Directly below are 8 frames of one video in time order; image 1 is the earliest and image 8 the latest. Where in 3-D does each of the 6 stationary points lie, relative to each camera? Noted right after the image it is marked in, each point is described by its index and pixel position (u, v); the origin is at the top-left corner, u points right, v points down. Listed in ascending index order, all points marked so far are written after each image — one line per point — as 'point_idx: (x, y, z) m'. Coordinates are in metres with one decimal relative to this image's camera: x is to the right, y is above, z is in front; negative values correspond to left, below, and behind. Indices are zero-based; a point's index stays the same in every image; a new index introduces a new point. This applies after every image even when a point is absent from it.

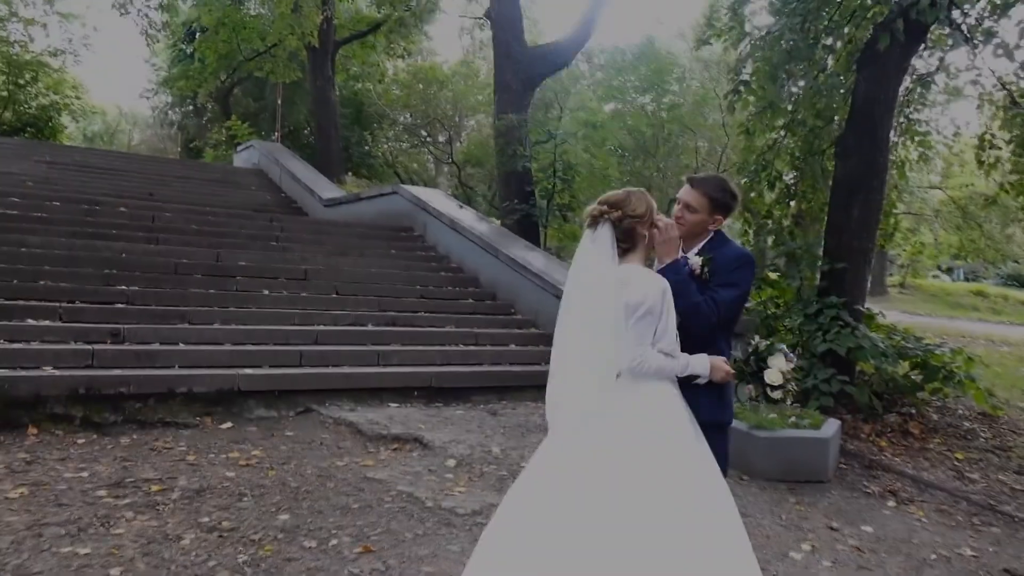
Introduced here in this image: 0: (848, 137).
0: (+3.2, +1.4, +7.6) m
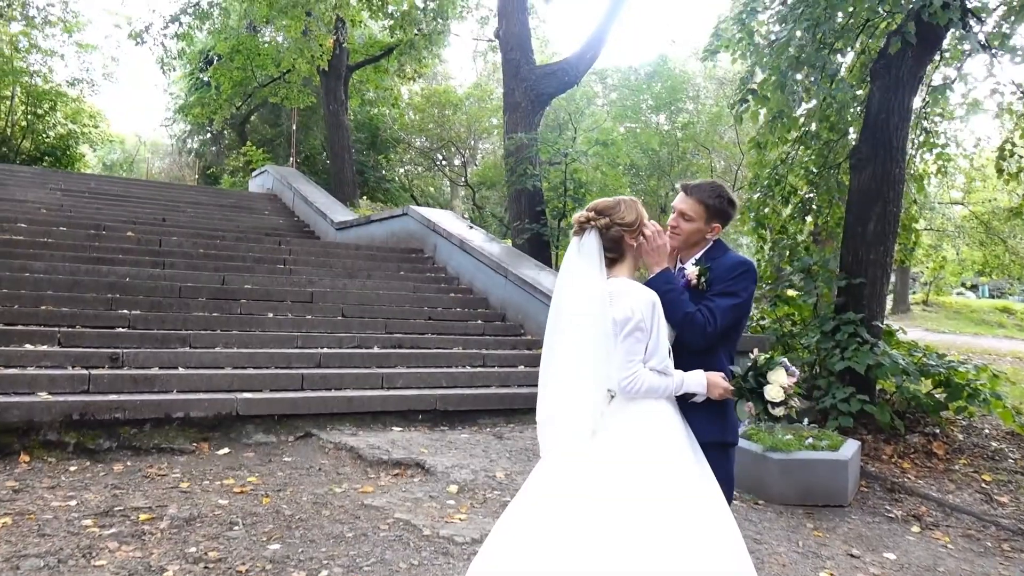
0: (+3.2, +1.3, +7.4) m
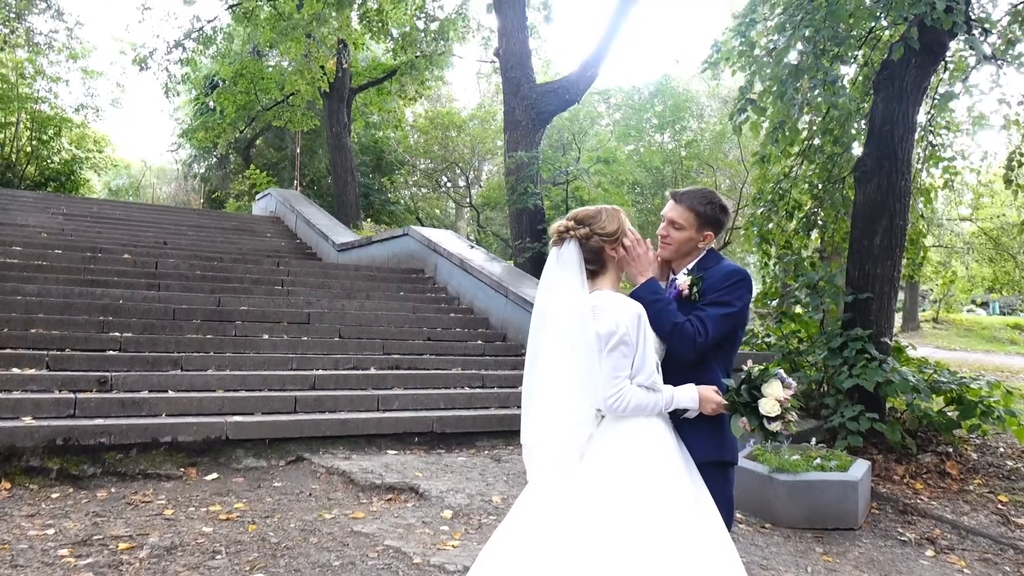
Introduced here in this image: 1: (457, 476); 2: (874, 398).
0: (+3.2, +1.2, +7.2) m
1: (-0.4, -1.3, +5.7) m
2: (+3.1, -1.0, +6.9) m
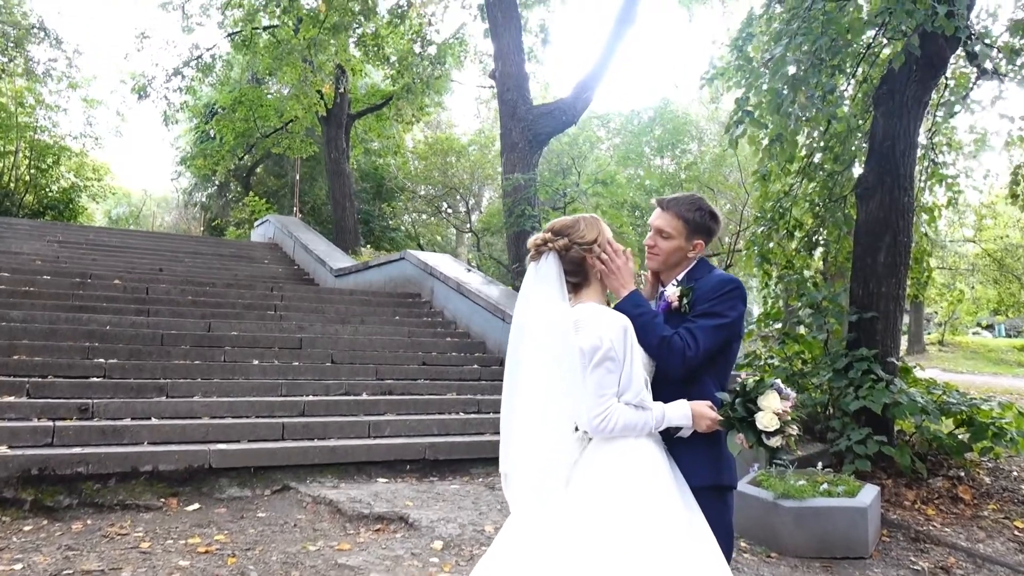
0: (+3.2, +1.0, +7.1) m
1: (-0.4, -1.5, +5.5) m
2: (+3.1, -1.1, +6.7) m
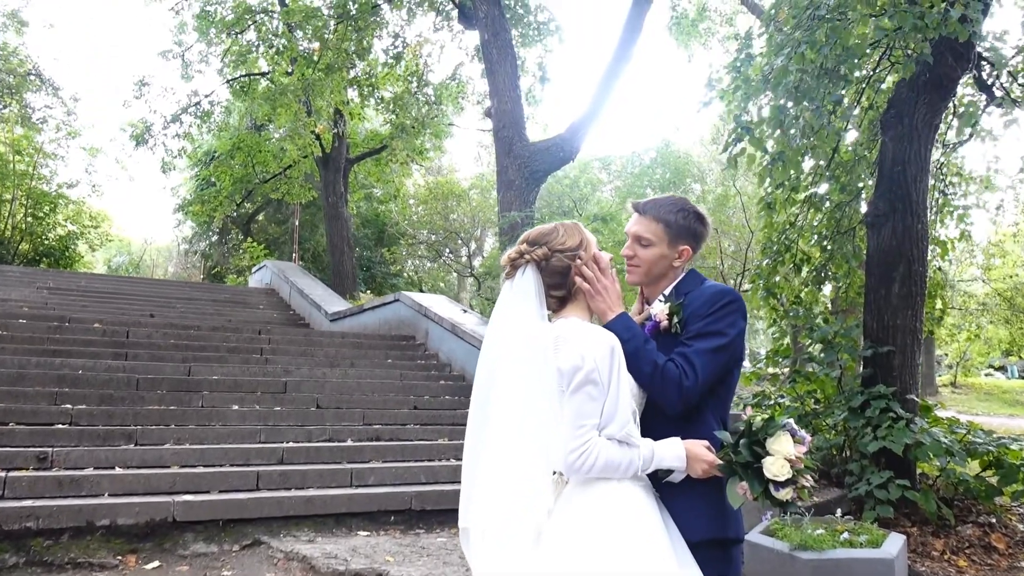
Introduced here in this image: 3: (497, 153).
0: (+3.1, +0.7, +6.7) m
1: (-0.5, -1.7, +5.0) m
2: (+3.1, -1.4, +6.3) m
3: (-0.2, +1.9, +11.4) m
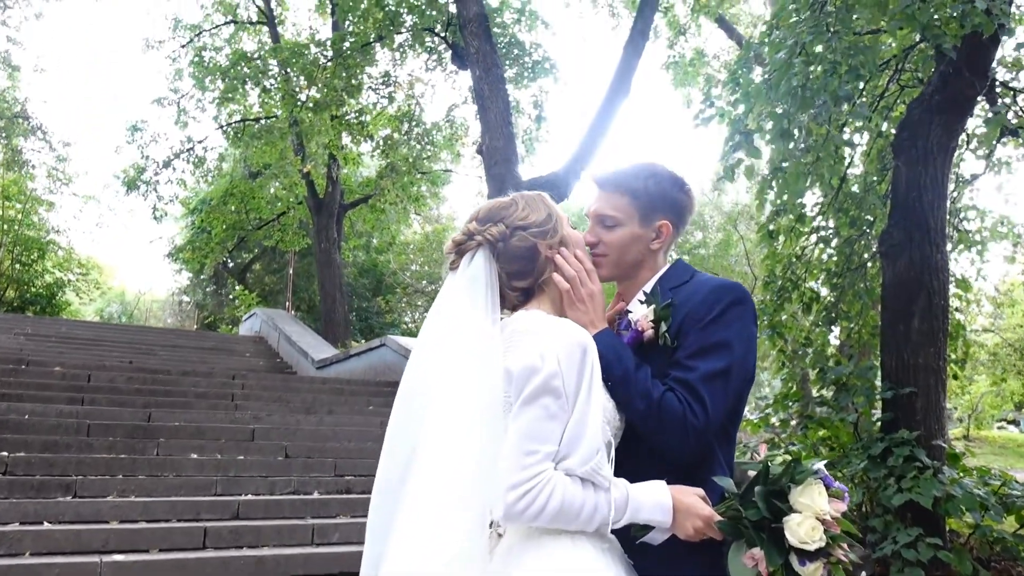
0: (+3.0, +0.4, +6.2) m
1: (-0.6, -1.9, +4.4) m
2: (+2.9, -1.6, +5.6) m
3: (-0.3, +1.3, +11.0) m
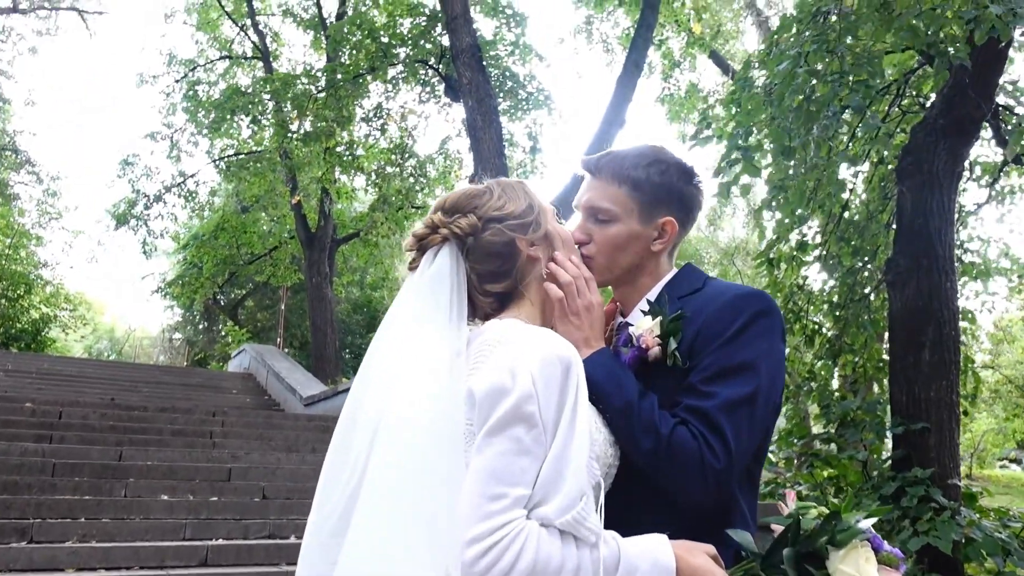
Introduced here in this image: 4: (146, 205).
0: (+2.9, +0.2, +5.9) m
1: (-0.7, -2.0, +4.0) m
2: (+2.9, -1.8, +5.2) m
3: (-0.4, +0.9, +10.8) m
4: (-9.1, +2.0, +19.9) m
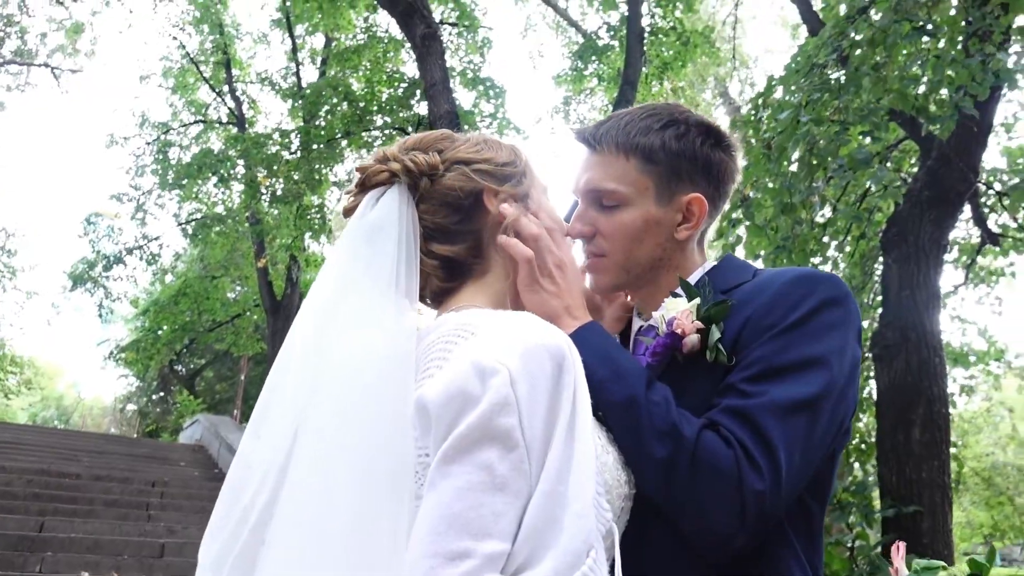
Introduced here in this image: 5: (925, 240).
0: (+2.7, -0.3, +5.7) m
1: (-0.9, -2.2, +3.4) m
2: (+2.6, -2.3, +4.8) m
3: (-0.8, 0.0, +10.4) m
4: (-9.8, +0.5, +19.3) m
5: (+3.0, +0.4, +5.8) m
